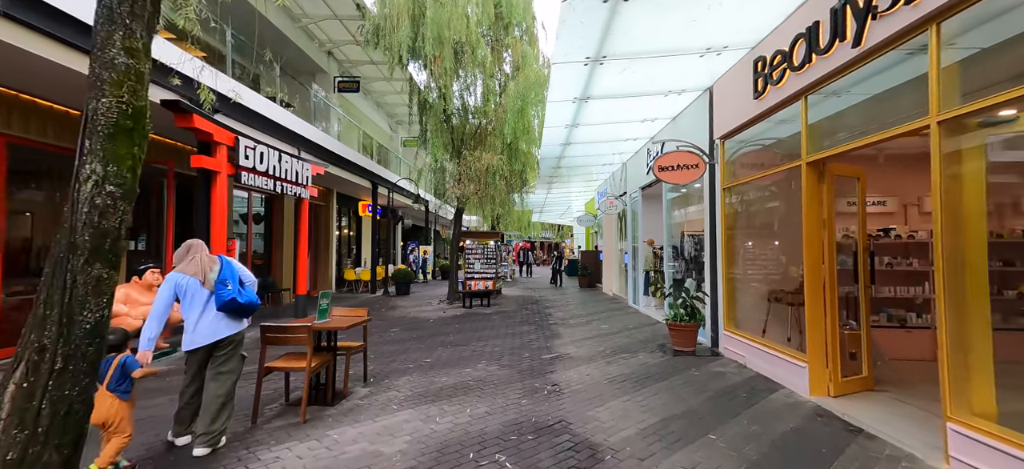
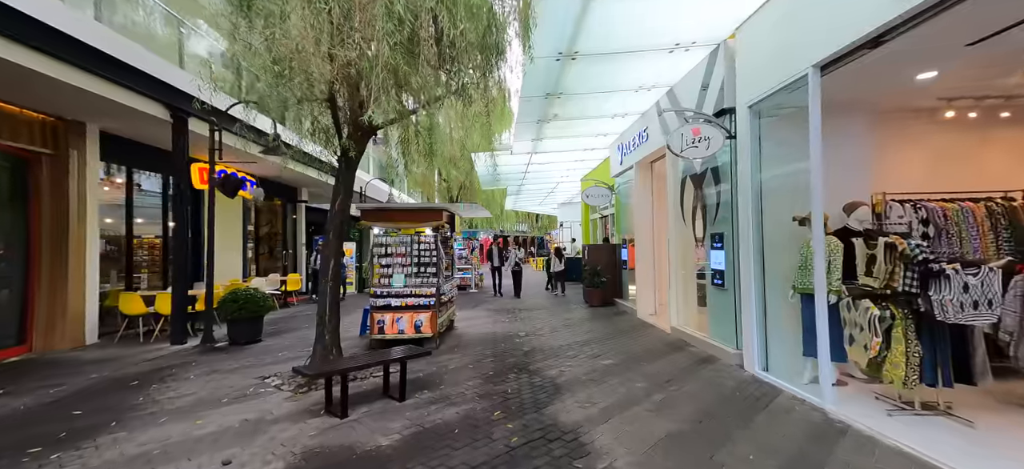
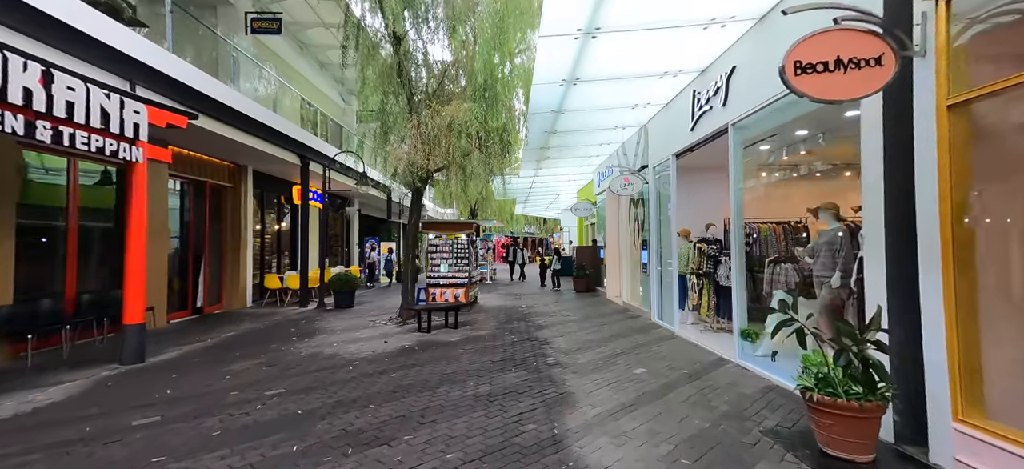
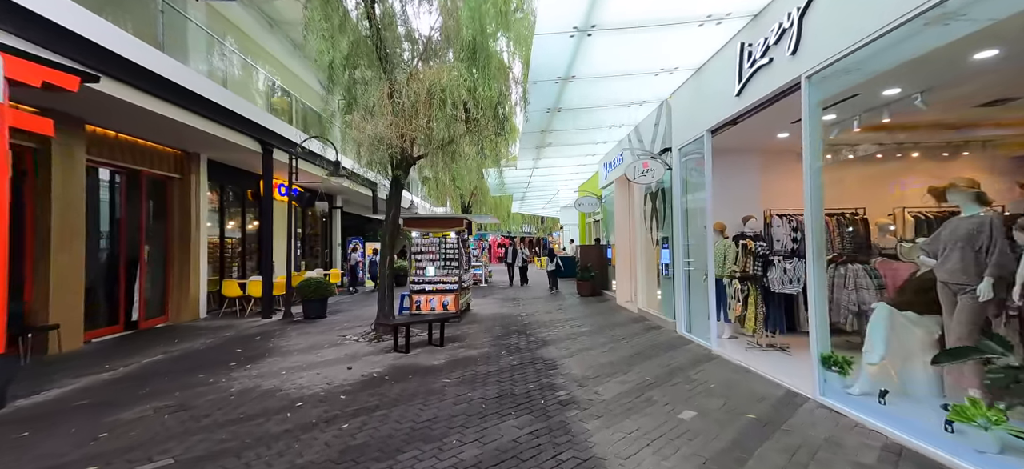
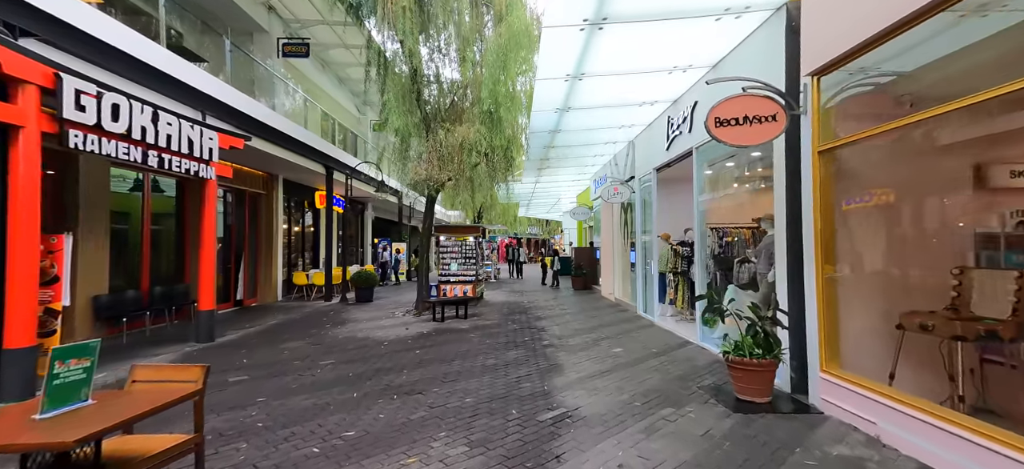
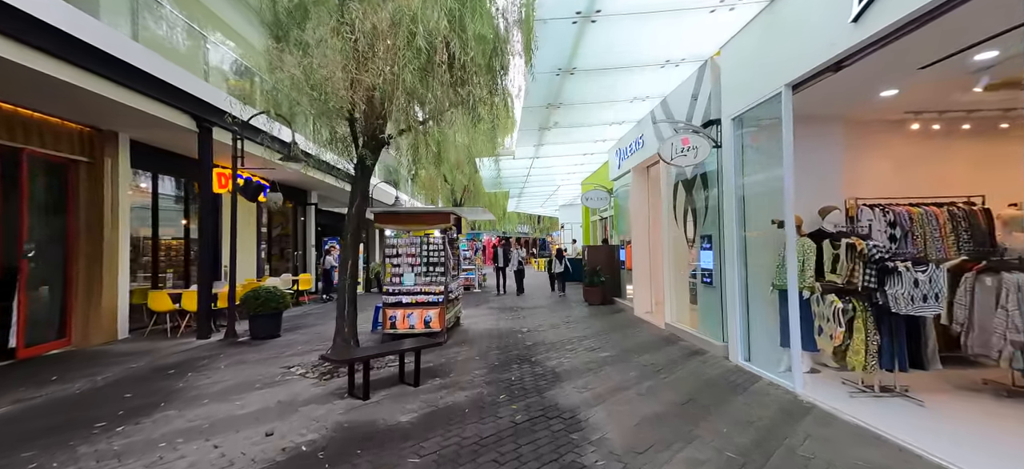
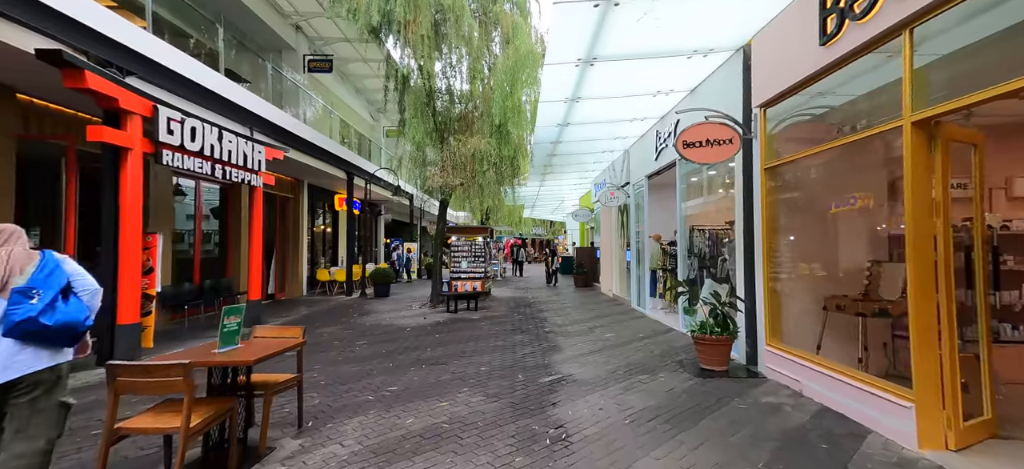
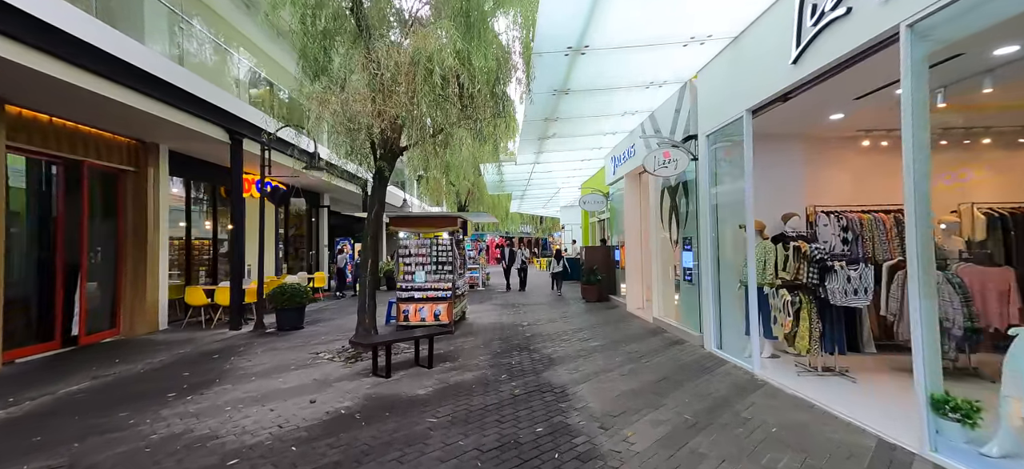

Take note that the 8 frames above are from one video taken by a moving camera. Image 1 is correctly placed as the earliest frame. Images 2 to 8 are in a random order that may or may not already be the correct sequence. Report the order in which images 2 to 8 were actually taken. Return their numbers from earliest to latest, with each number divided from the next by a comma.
7, 5, 3, 4, 8, 6, 2
